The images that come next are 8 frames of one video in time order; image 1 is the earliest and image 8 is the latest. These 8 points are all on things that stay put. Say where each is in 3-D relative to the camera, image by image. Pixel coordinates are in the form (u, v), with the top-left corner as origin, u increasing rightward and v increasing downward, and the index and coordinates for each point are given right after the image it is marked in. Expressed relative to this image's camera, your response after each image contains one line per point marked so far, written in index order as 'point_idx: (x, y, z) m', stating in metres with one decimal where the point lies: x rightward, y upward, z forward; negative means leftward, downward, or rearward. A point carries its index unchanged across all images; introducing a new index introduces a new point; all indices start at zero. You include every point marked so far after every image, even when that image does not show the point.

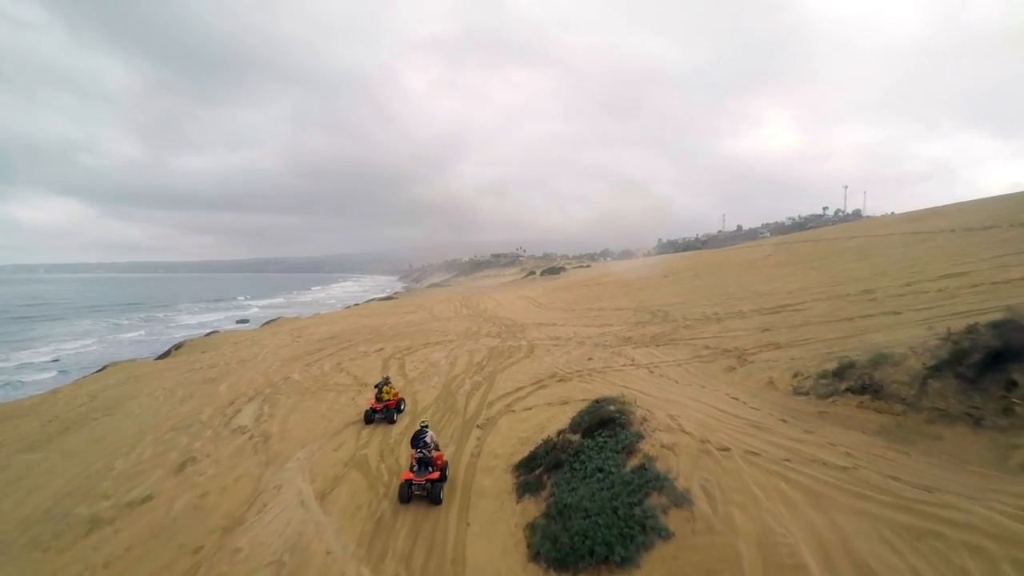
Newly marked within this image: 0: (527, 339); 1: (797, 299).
0: (+0.5, -1.8, +15.7) m
1: (+10.4, -0.5, +15.8) m
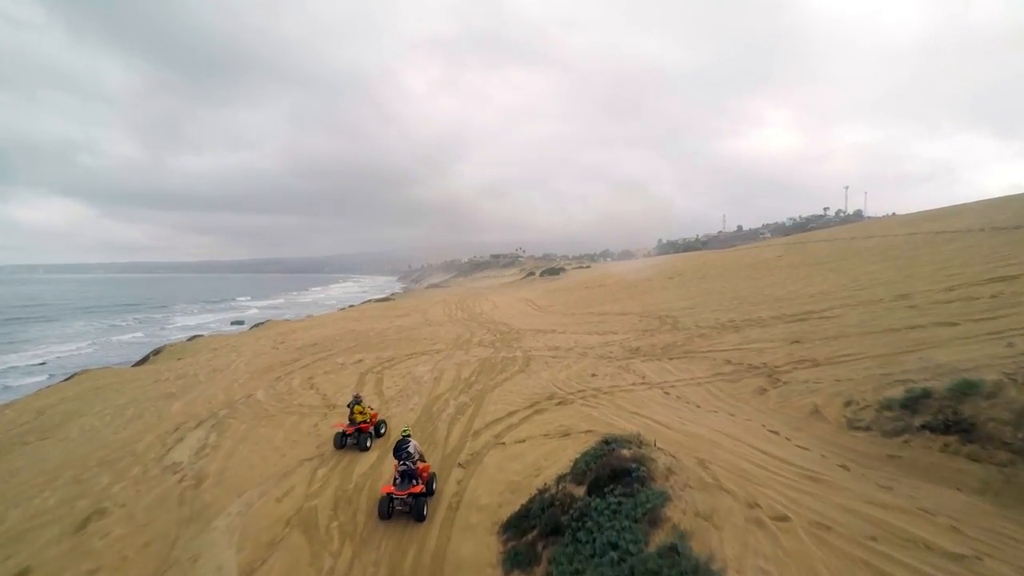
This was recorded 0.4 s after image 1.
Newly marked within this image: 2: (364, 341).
0: (+0.4, -2.0, +14.2) m
1: (+10.2, -0.6, +14.3) m
2: (-6.4, -2.3, +18.7) m
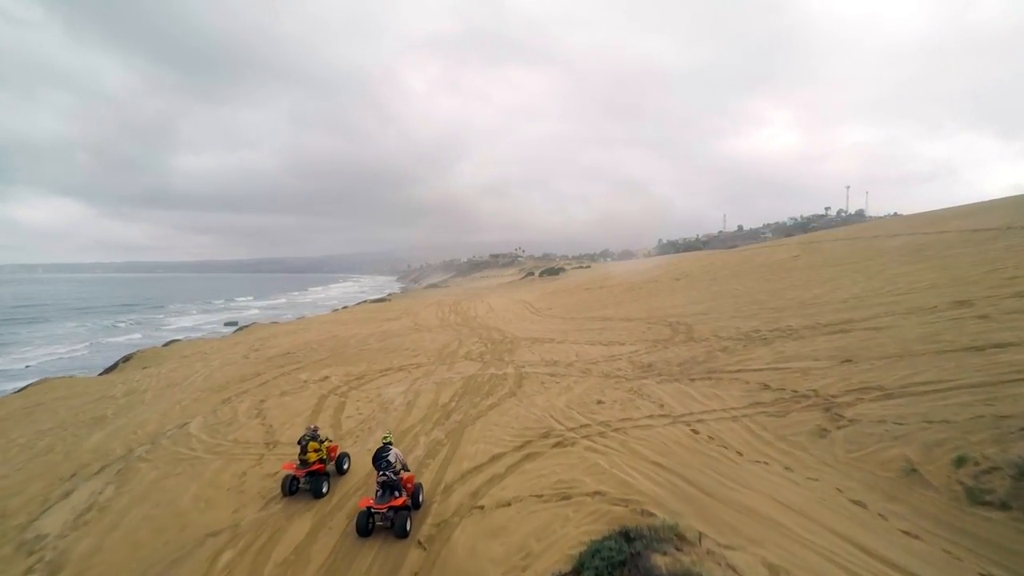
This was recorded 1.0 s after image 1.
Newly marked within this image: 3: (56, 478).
0: (+0.1, -2.1, +12.2) m
1: (+10.0, -0.8, +12.3) m
2: (-6.7, -2.4, +16.7) m
3: (-7.7, -3.2, +7.3) m
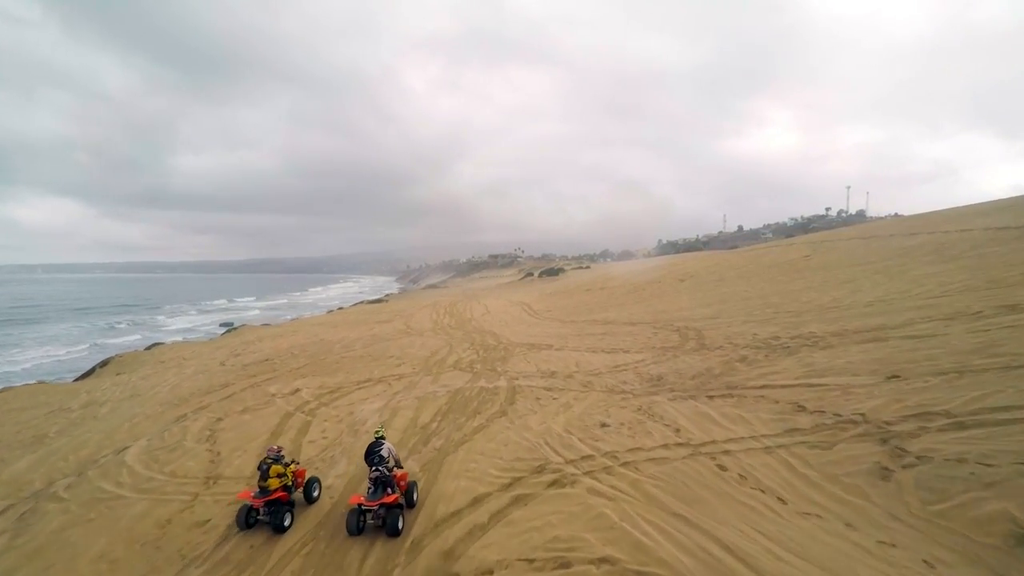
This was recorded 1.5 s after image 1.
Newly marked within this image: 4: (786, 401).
0: (-0.1, -2.2, +11.0) m
1: (+9.8, -0.8, +11.1) m
2: (-6.9, -2.5, +15.5) m
3: (-7.9, -3.3, +6.1) m
4: (+4.6, -1.9, +7.3) m
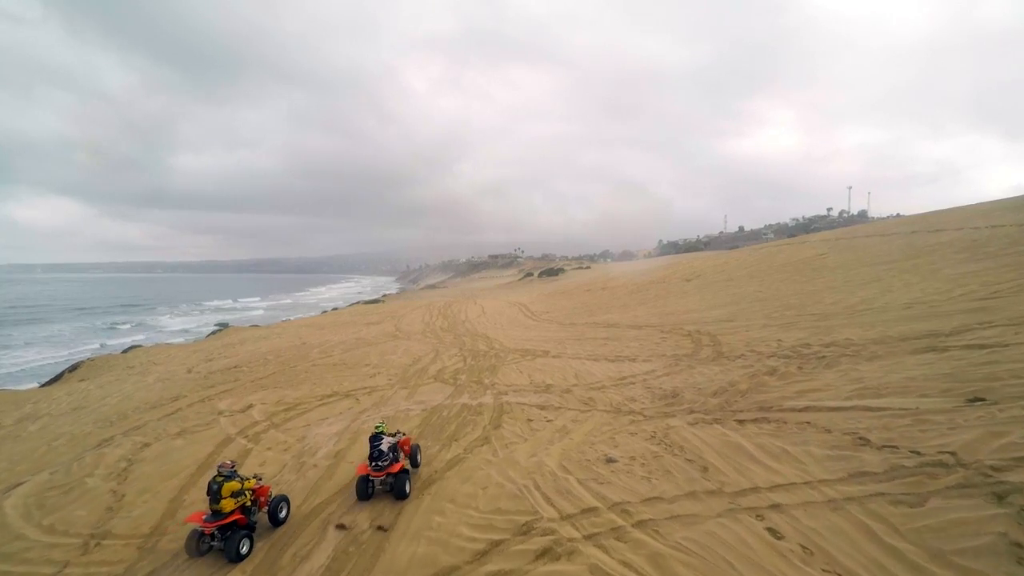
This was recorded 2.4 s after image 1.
0: (-0.3, -2.2, +9.5) m
1: (+9.6, -0.8, +9.6) m
2: (-7.1, -2.5, +13.9) m
3: (-8.1, -3.2, +4.5) m
4: (+4.4, -1.9, +5.7) m
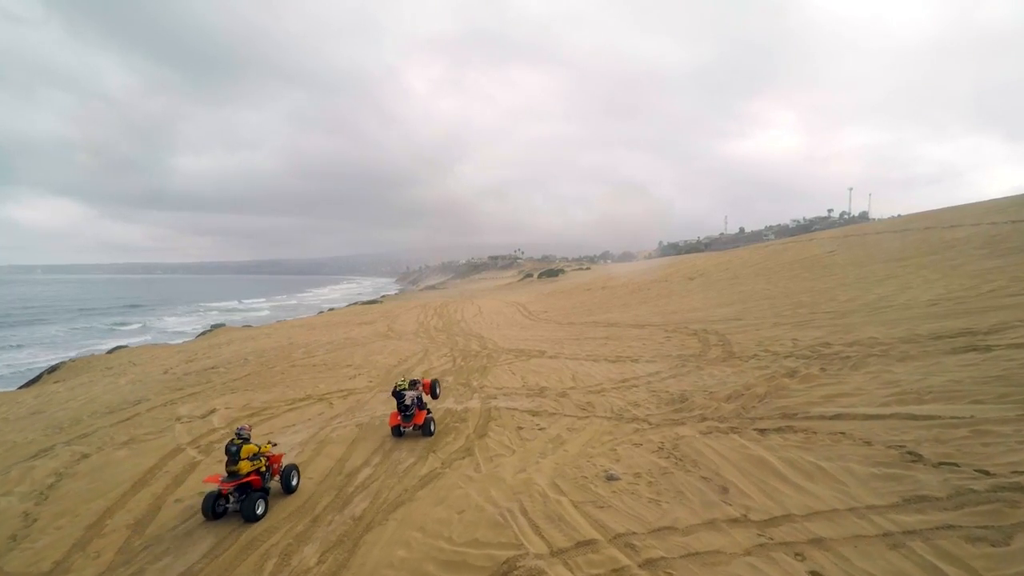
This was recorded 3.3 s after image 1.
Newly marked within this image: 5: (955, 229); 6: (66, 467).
0: (-0.5, -2.0, +8.6) m
1: (+9.4, -0.7, +8.7) m
2: (-7.3, -2.4, +13.1) m
3: (-8.3, -3.1, +3.6) m
4: (+4.2, -1.7, +4.9) m
5: (+19.9, +2.7, +19.5) m
6: (-6.5, -2.6, +6.3) m
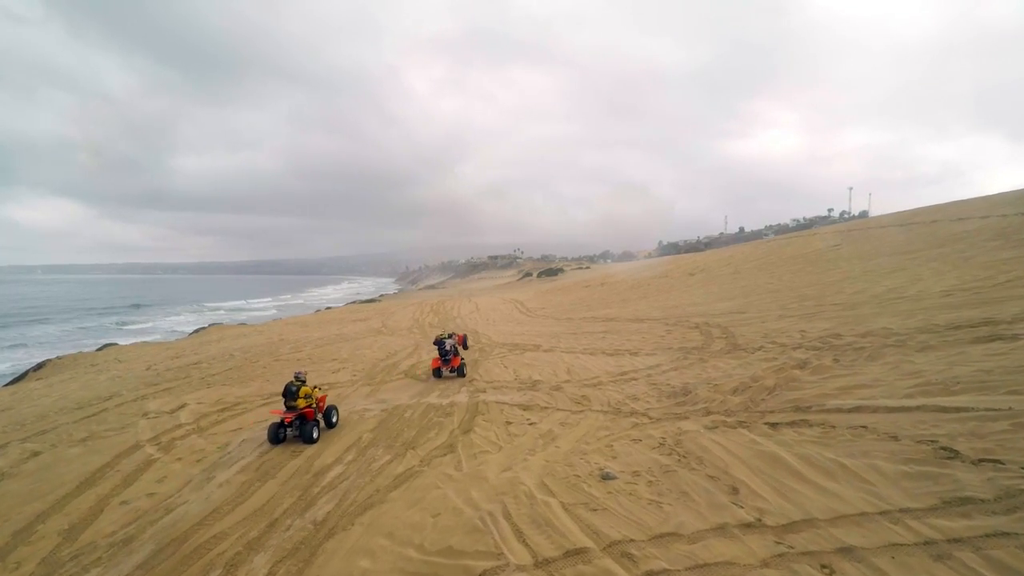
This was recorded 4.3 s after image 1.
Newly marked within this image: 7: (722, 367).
0: (-0.7, -1.8, +8.0) m
1: (+9.2, -0.4, +8.2) m
2: (-7.4, -2.1, +12.5) m
3: (-8.5, -2.8, +3.1) m
4: (+4.0, -1.5, +4.3) m
5: (+19.7, +2.9, +18.9) m
6: (-6.7, -2.4, +5.8) m
7: (+3.8, -1.4, +7.8) m
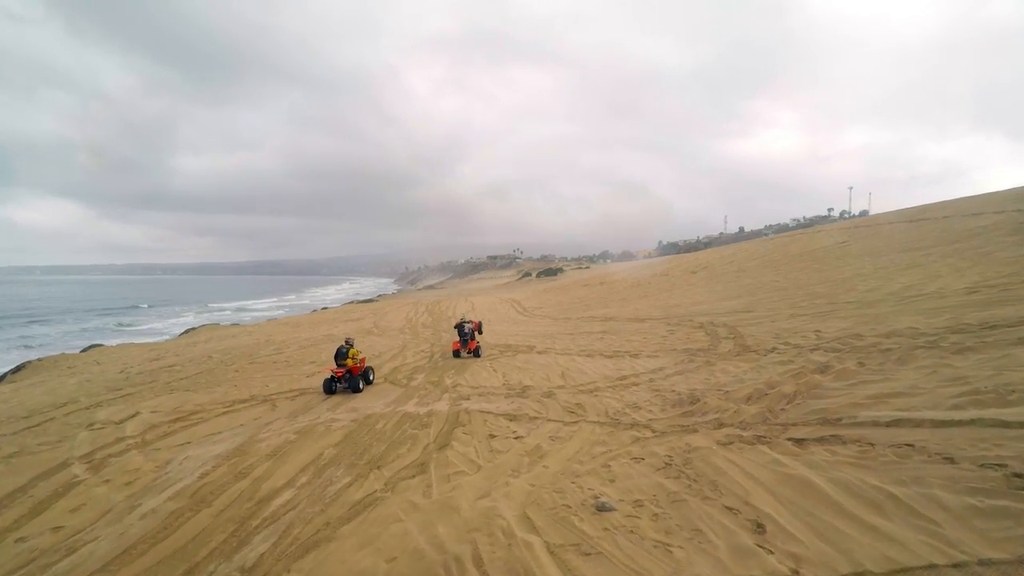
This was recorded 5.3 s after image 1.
0: (-0.9, -1.7, +7.3) m
1: (+9.0, -0.4, +7.4) m
2: (-7.7, -2.1, +11.8) m
3: (-8.7, -2.8, +2.3) m
4: (+3.8, -1.4, +3.6) m
5: (+19.5, +3.0, +18.2) m
6: (-6.8, -2.3, +5.0) m
7: (+3.6, -1.3, +7.0) m
